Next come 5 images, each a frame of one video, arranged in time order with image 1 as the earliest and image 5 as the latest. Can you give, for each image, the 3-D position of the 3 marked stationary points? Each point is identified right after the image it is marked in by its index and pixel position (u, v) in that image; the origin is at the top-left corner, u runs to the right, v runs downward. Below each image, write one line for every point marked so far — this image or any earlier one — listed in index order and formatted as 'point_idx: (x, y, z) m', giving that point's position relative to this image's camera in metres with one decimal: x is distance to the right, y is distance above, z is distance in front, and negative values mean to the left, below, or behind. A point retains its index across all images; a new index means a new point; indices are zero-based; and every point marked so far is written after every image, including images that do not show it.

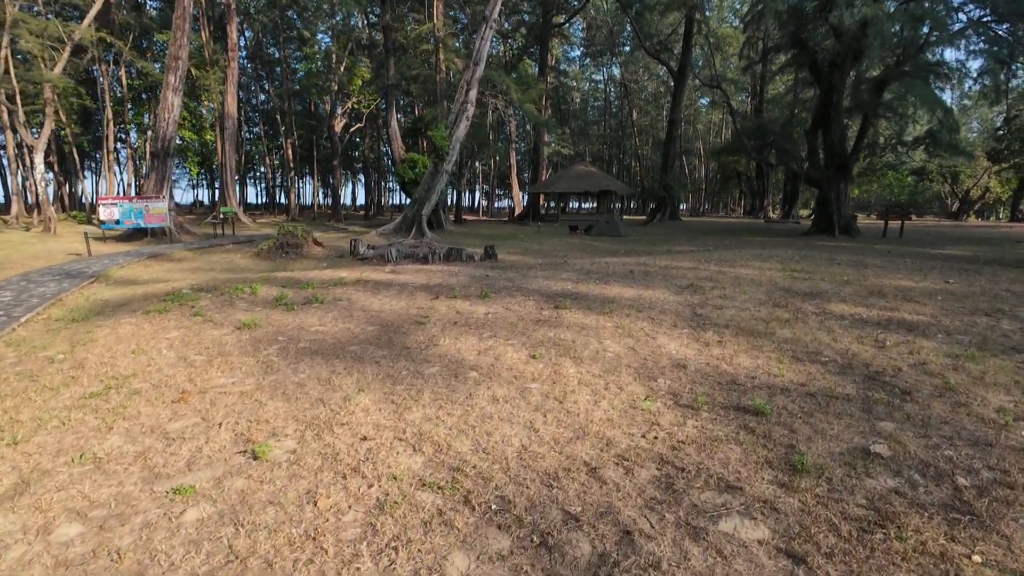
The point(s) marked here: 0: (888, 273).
0: (+6.6, +0.3, +9.6) m
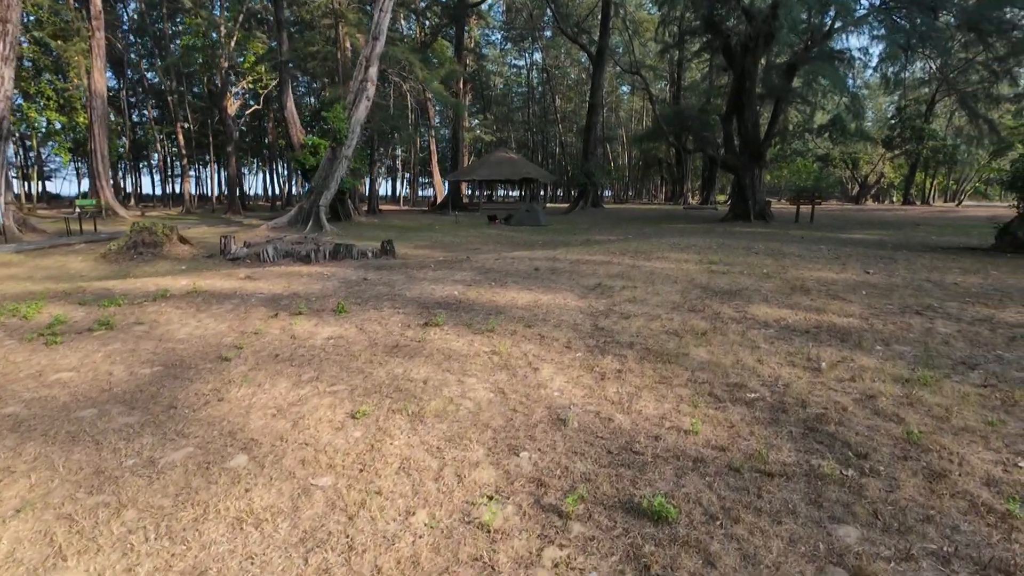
0: (+4.9, +0.4, +9.0) m
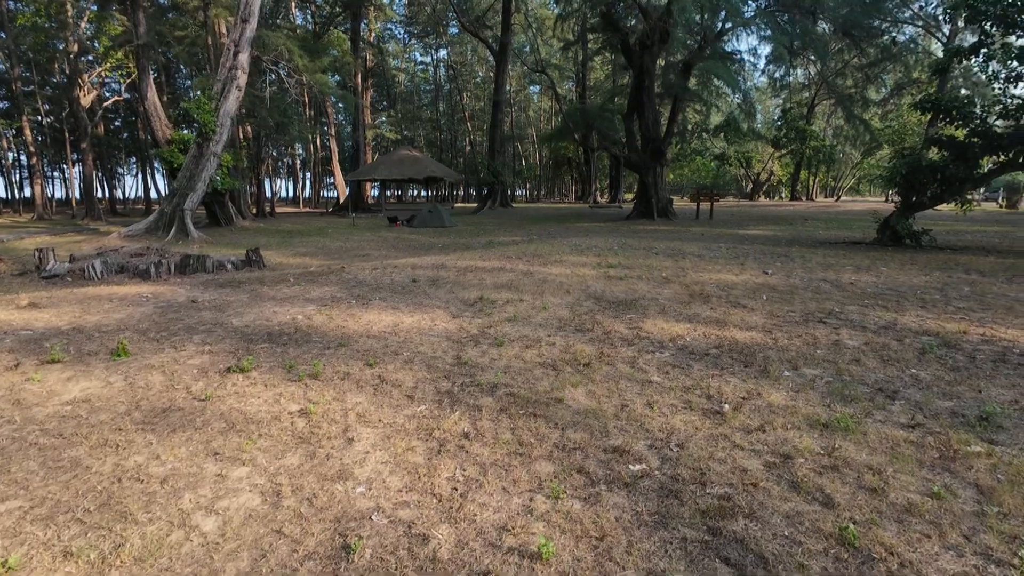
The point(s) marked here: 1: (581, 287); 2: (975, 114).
0: (+3.1, +0.4, +8.6) m
1: (+0.9, 0.0, +6.7) m
2: (+9.3, +3.5, +10.9) m
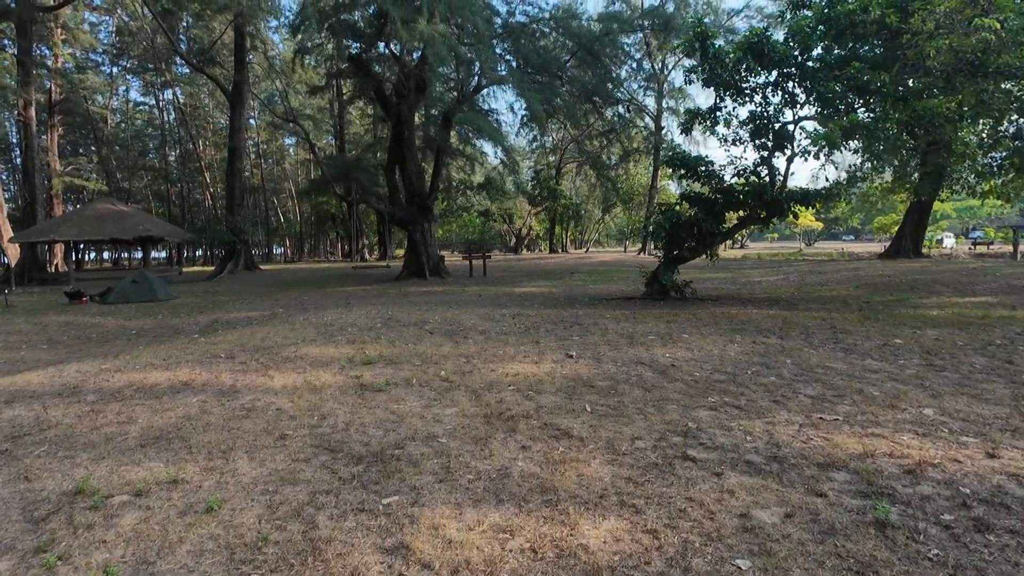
0: (-0.2, -0.7, +6.6) m
1: (-1.5, -1.0, +4.0) m
2: (+4.3, +2.5, +11.5) m
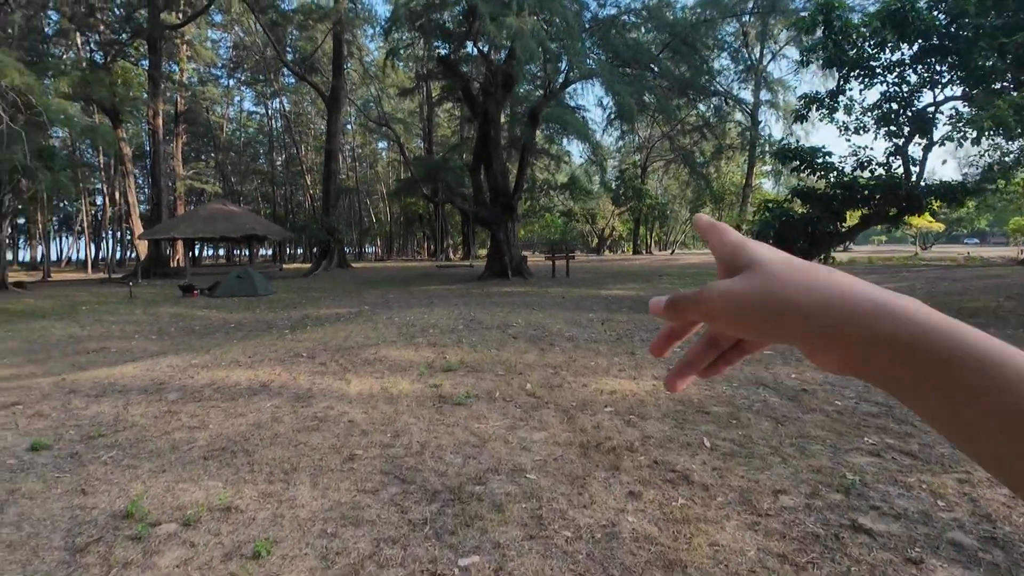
0: (+0.8, -0.7, +5.9) m
1: (-0.8, -1.0, +3.5) m
2: (+6.1, +2.3, +10.1) m
